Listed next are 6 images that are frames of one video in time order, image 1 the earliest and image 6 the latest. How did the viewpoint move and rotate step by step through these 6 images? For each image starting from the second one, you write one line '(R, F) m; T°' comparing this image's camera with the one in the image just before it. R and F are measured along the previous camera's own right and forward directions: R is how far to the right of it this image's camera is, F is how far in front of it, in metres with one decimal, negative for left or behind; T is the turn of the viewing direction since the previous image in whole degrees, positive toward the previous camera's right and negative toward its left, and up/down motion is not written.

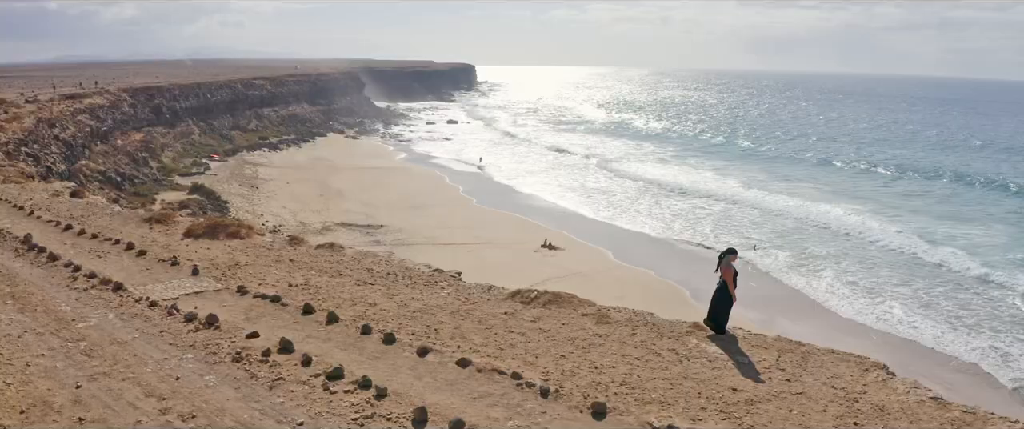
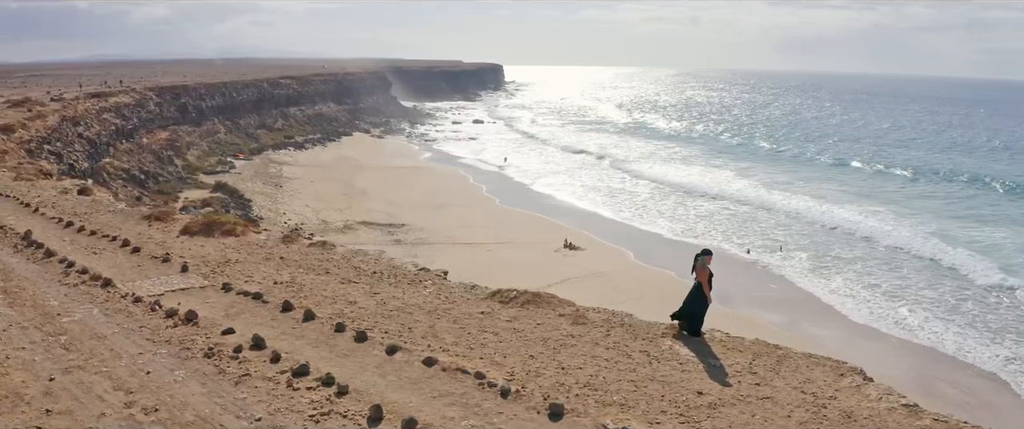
(+0.5, 0.0) m; -2°
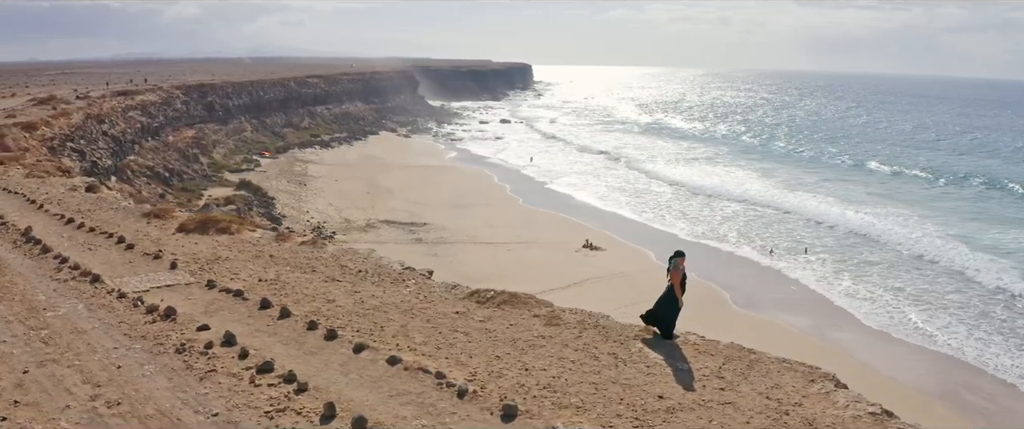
(+0.6, 0.0) m; -2°
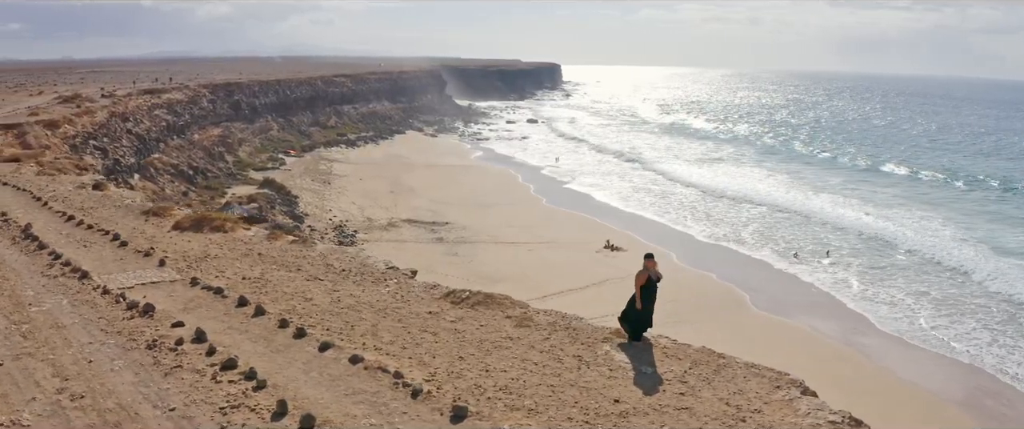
(+0.6, 0.0) m; -2°
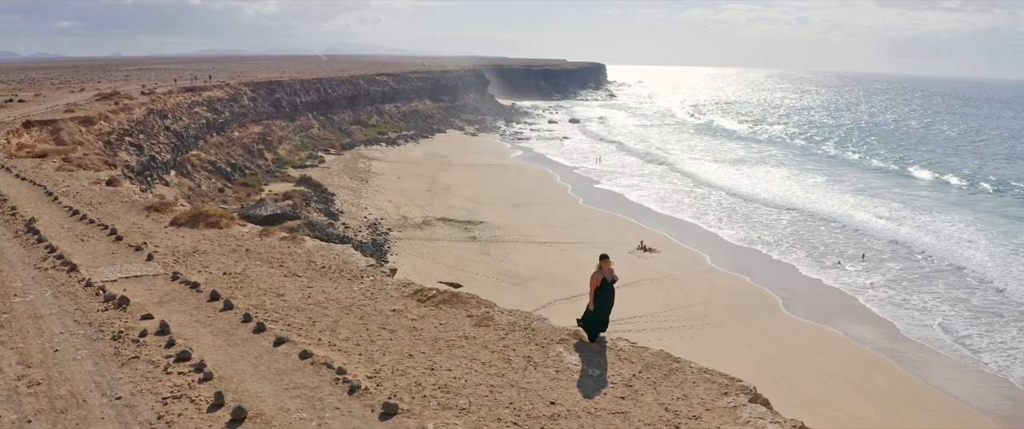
(+0.9, 0.0) m; -3°
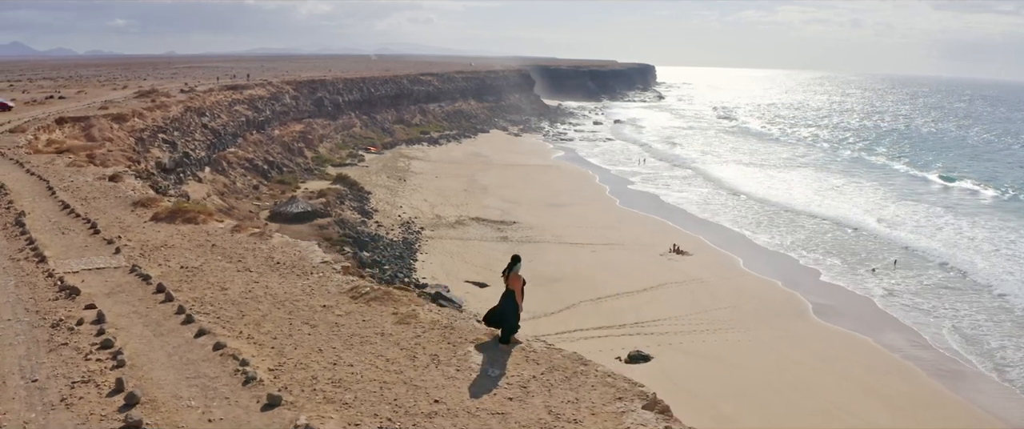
(+1.4, -0.2) m; -3°
